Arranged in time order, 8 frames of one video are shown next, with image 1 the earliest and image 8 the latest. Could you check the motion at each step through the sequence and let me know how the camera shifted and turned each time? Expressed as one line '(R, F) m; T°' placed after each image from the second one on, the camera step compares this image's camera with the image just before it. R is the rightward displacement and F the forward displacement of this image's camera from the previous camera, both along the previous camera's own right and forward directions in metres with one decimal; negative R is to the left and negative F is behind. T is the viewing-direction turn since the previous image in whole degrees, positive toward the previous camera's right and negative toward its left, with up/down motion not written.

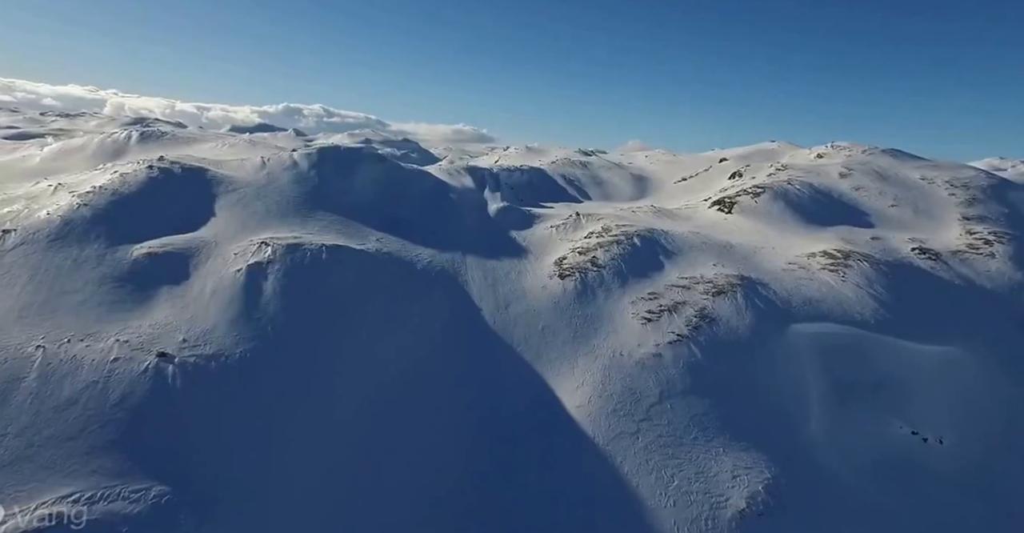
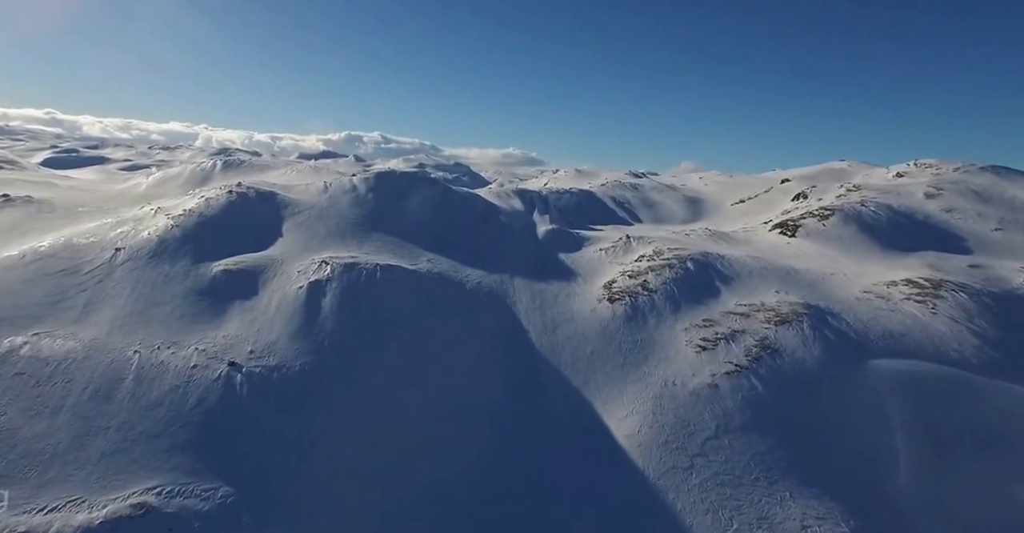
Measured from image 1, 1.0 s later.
(+1.7, +0.2) m; -8°
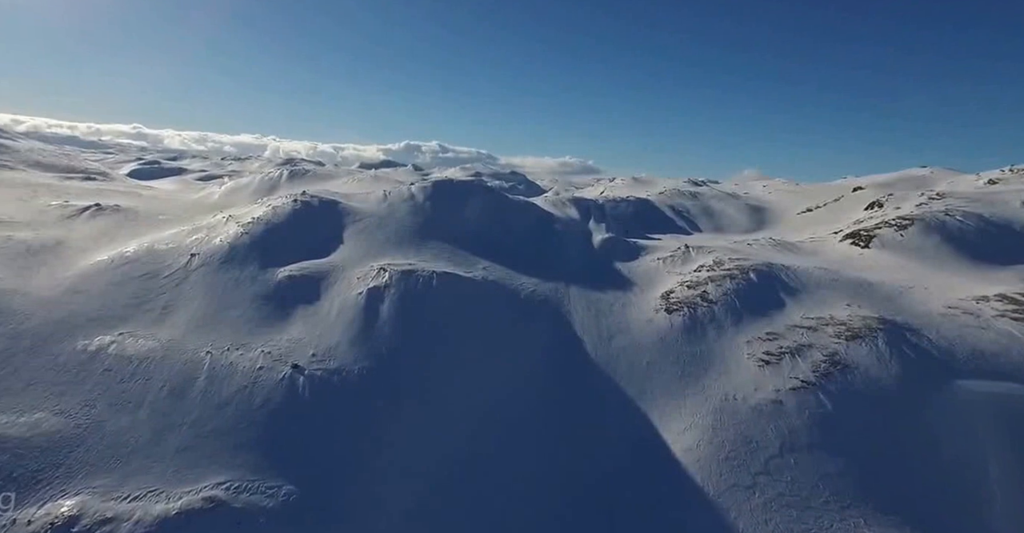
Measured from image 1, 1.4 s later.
(-1.2, 0.0) m; -4°
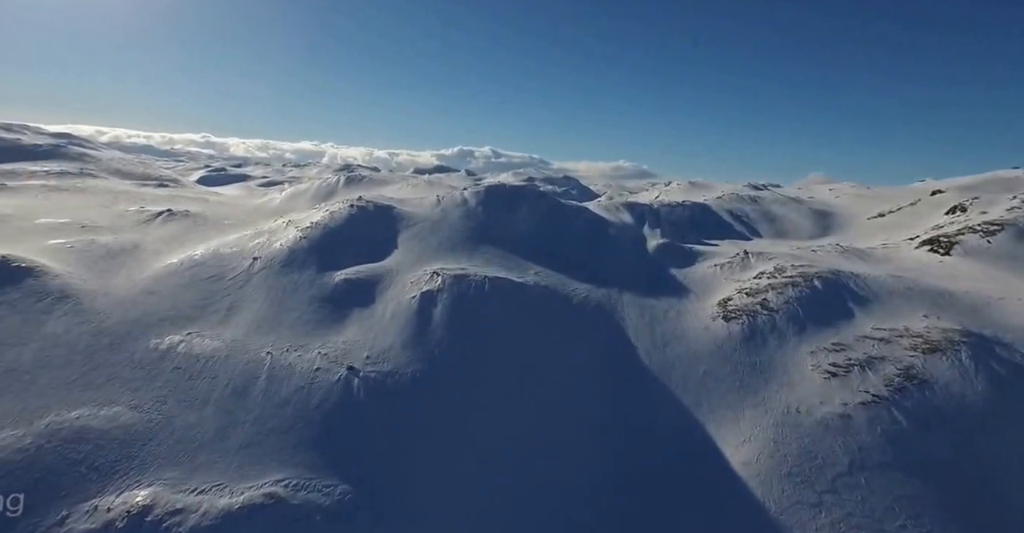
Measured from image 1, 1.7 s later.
(-1.2, +0.1) m; -4°
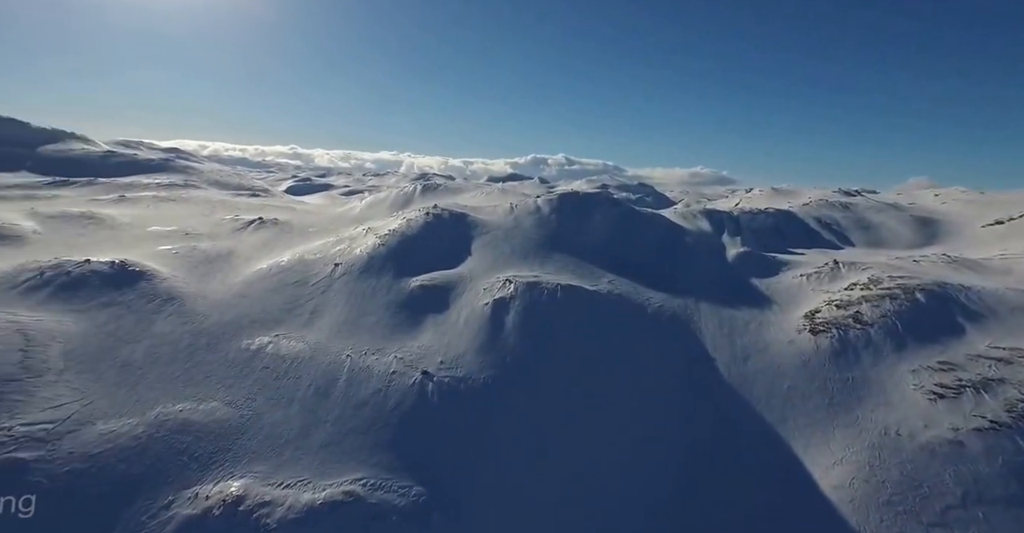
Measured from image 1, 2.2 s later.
(-1.5, 0.0) m; -6°
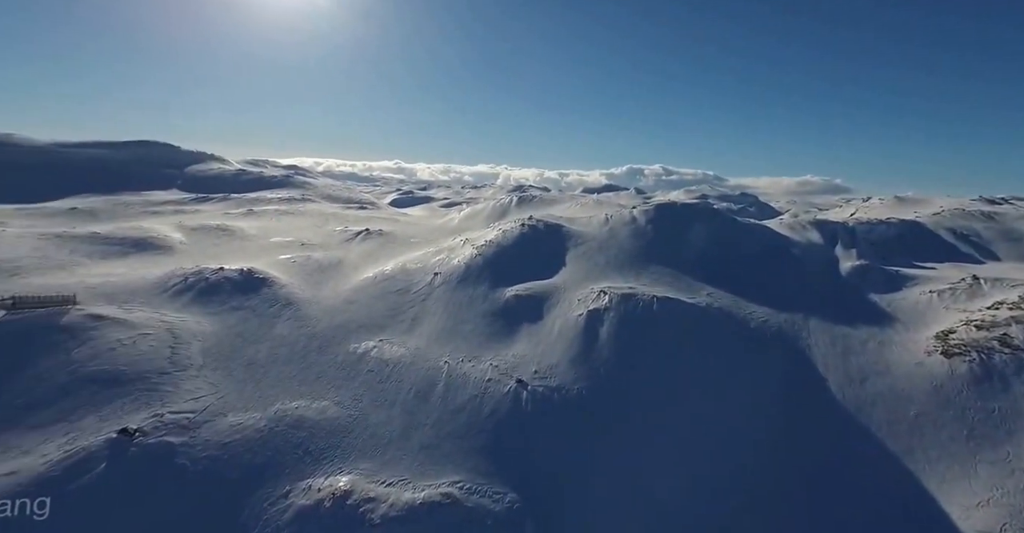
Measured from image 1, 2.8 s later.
(-1.8, -0.3) m; -8°
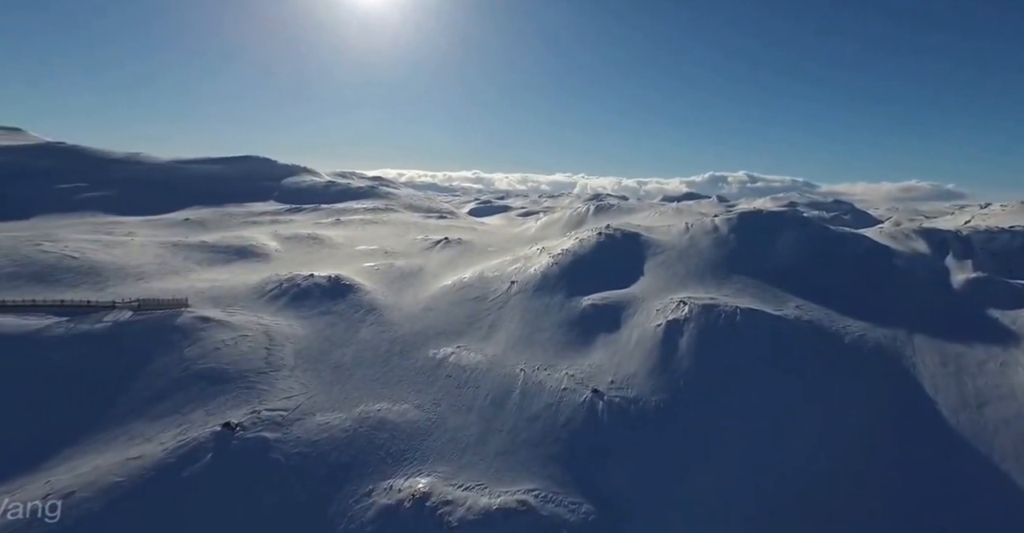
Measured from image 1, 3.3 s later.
(-1.6, -0.2) m; -6°
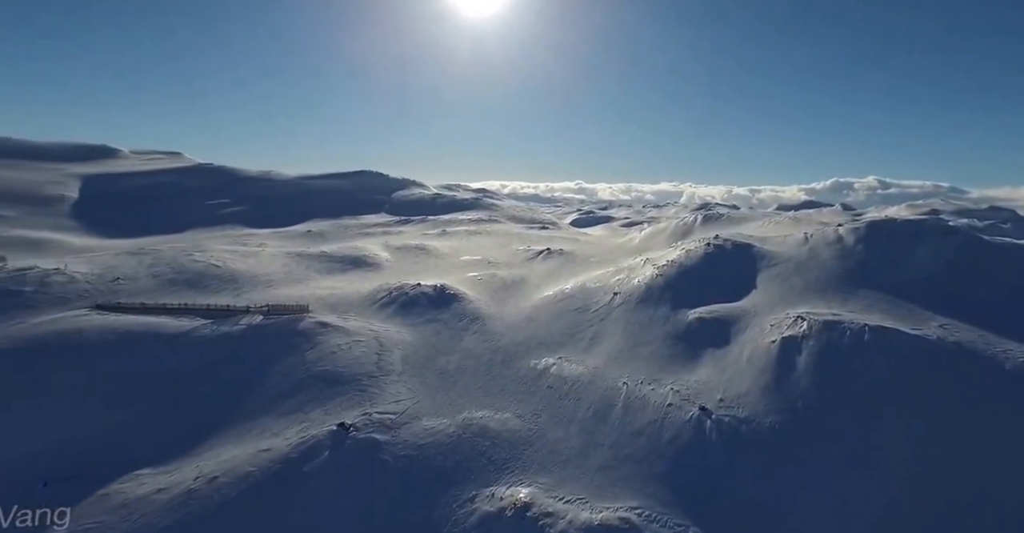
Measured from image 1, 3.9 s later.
(-2.4, -0.2) m; -8°
